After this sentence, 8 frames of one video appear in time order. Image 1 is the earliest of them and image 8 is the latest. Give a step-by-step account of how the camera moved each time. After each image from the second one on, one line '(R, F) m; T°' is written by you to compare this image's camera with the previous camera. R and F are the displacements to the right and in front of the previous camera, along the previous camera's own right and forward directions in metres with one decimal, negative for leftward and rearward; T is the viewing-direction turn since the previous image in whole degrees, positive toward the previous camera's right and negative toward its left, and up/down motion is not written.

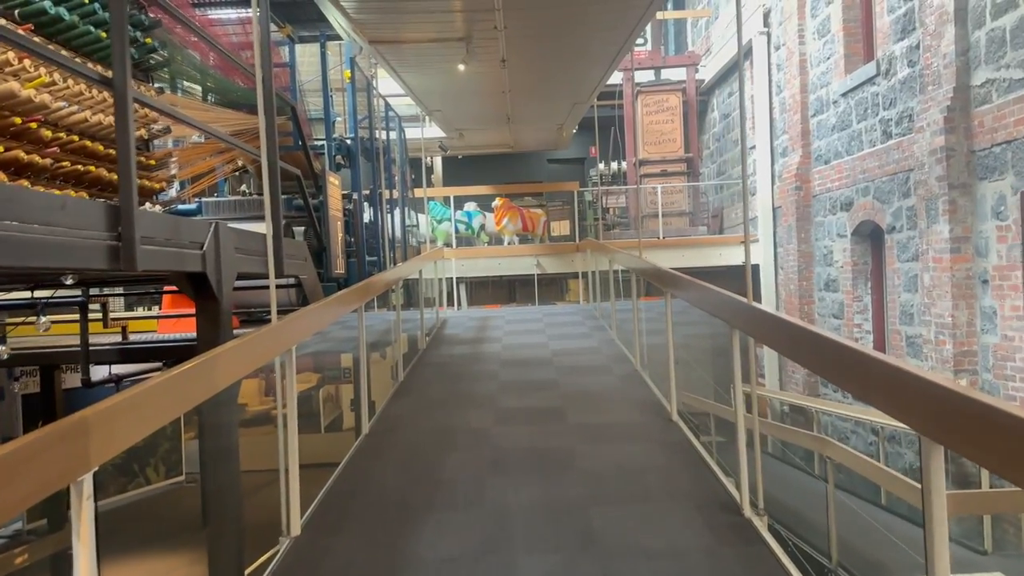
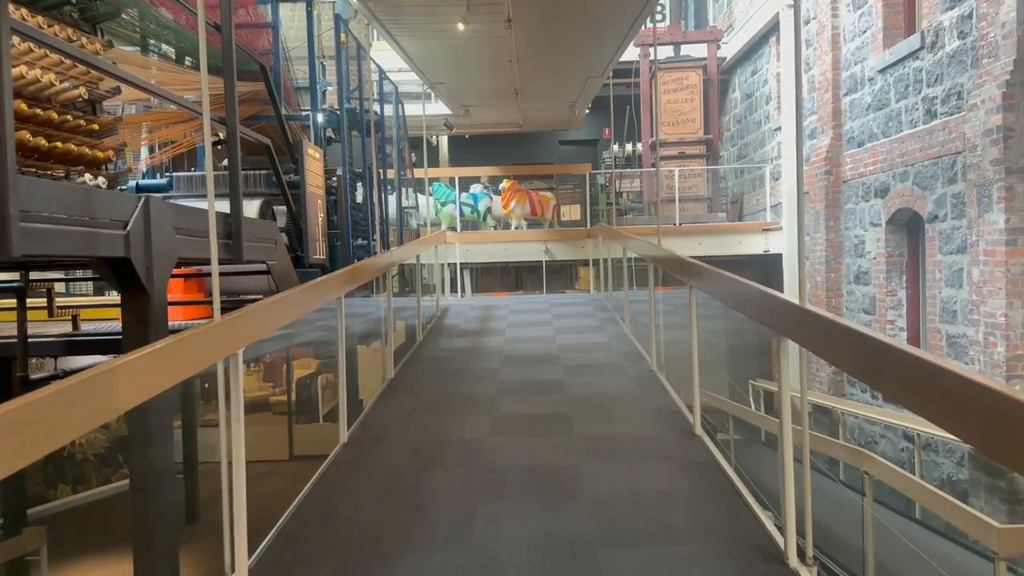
(0.0, +0.5) m; -1°
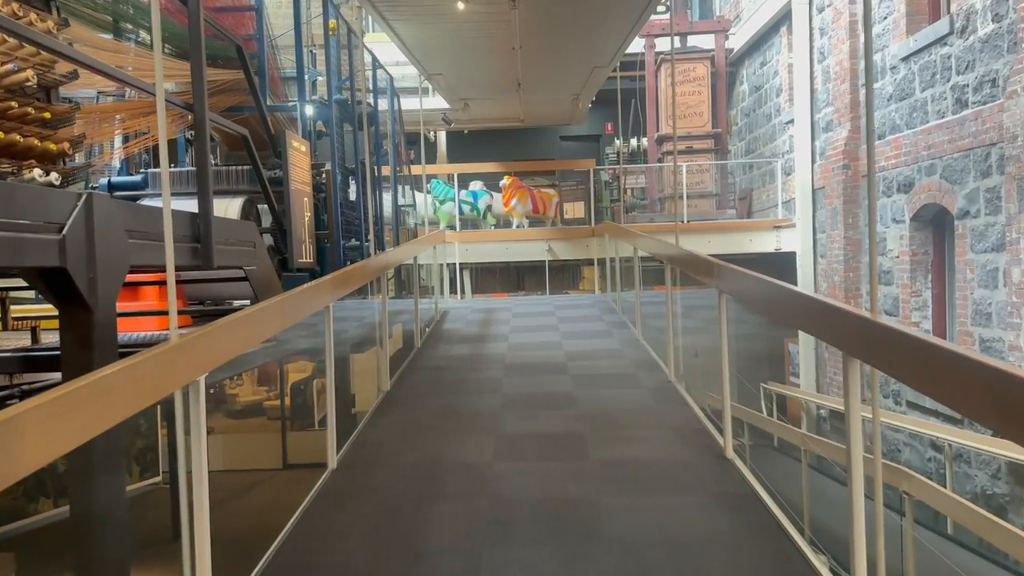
(0.0, +0.3) m; 0°
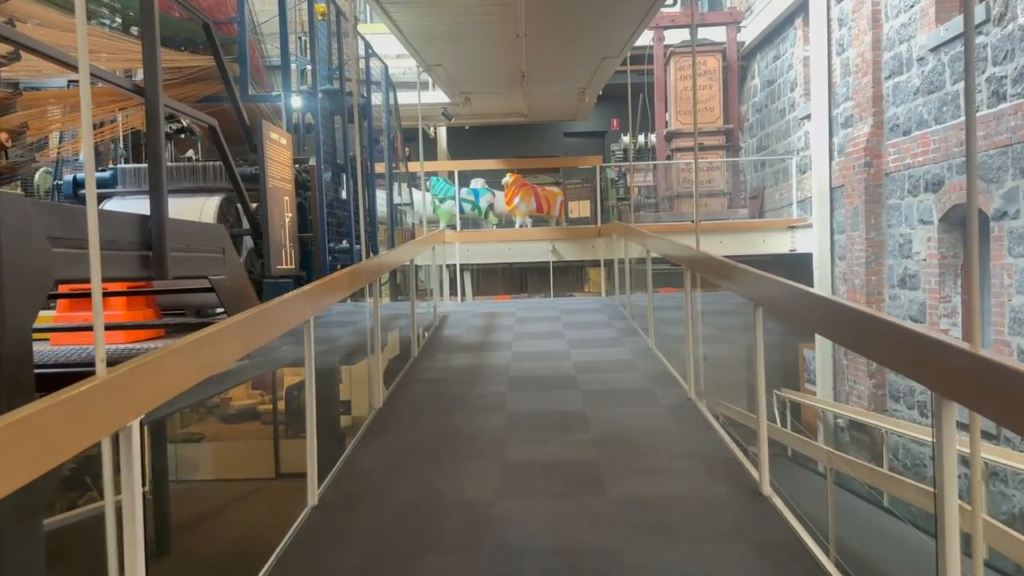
(0.0, +0.3) m; 0°
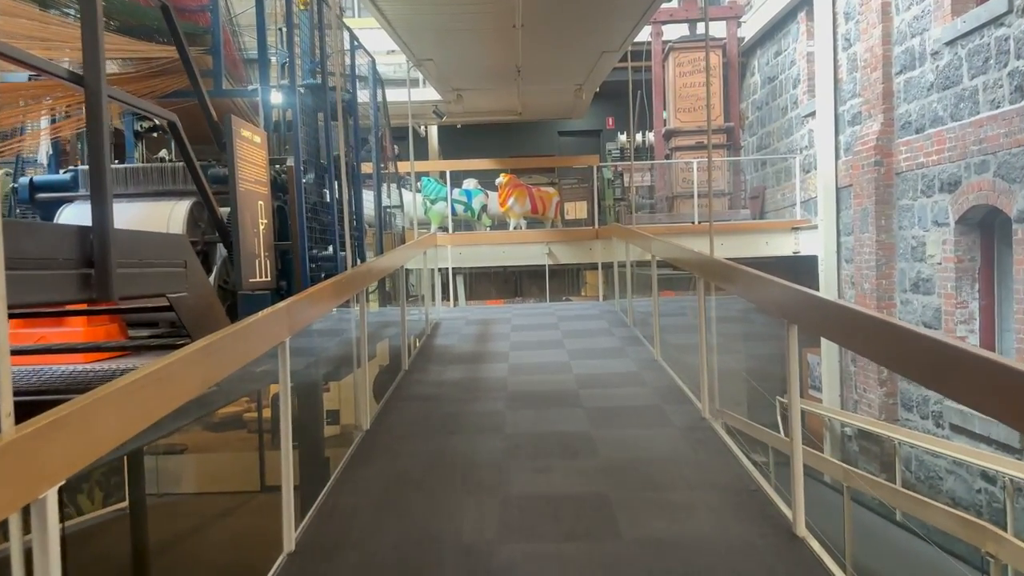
(0.0, +0.3) m; +1°
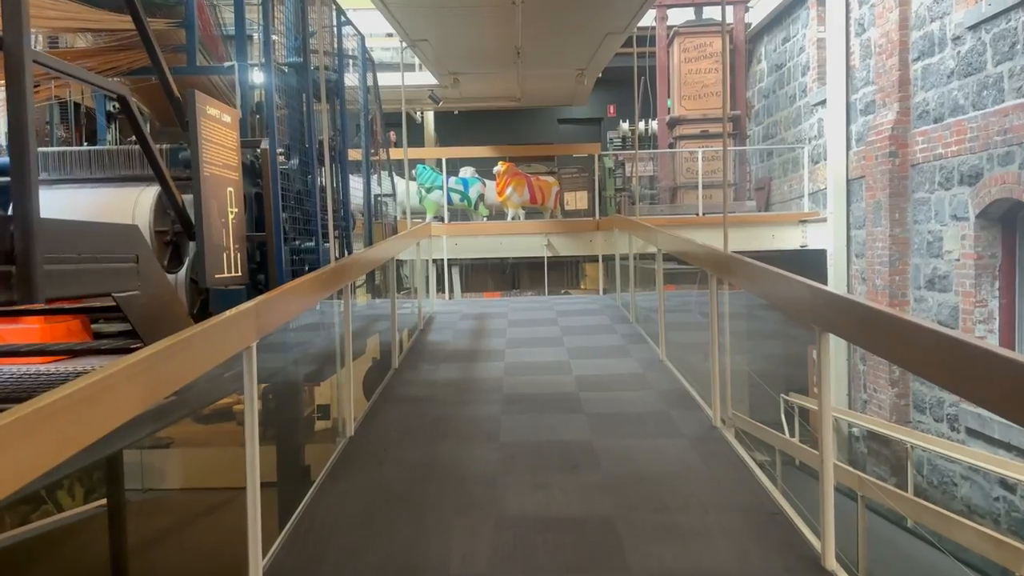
(0.0, +0.3) m; 0°
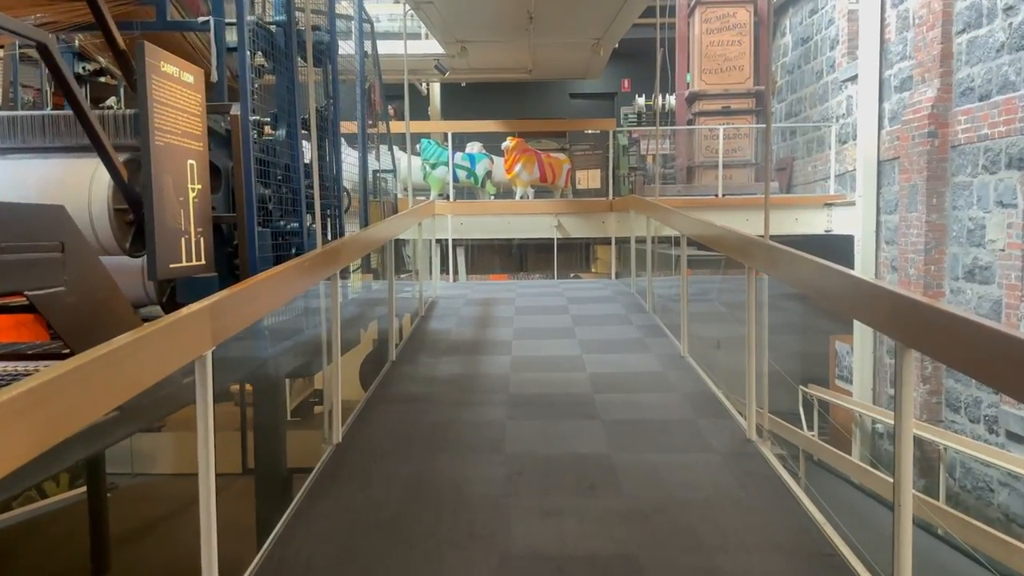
(0.0, +0.4) m; 0°
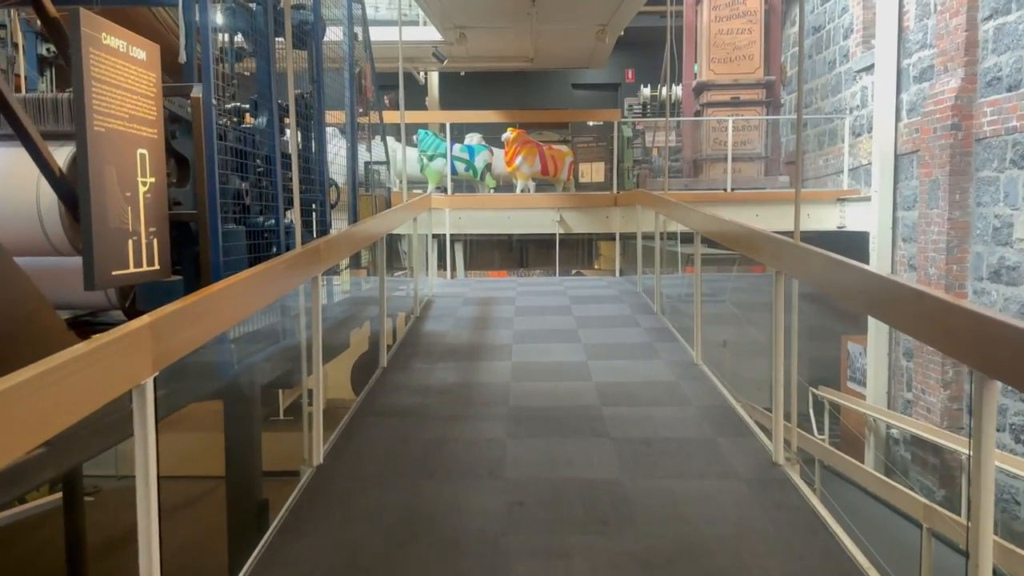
(0.0, +0.3) m; 0°
